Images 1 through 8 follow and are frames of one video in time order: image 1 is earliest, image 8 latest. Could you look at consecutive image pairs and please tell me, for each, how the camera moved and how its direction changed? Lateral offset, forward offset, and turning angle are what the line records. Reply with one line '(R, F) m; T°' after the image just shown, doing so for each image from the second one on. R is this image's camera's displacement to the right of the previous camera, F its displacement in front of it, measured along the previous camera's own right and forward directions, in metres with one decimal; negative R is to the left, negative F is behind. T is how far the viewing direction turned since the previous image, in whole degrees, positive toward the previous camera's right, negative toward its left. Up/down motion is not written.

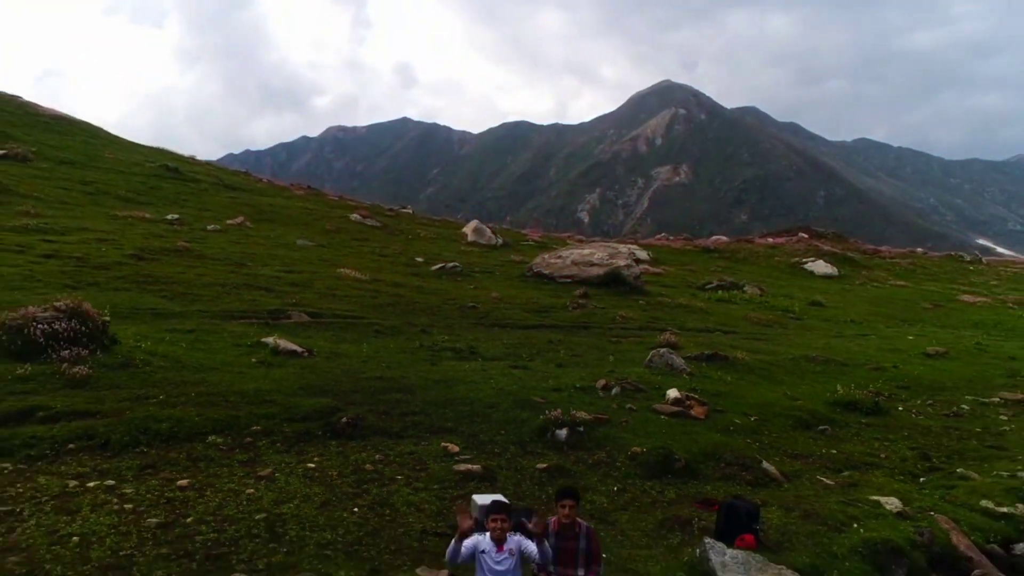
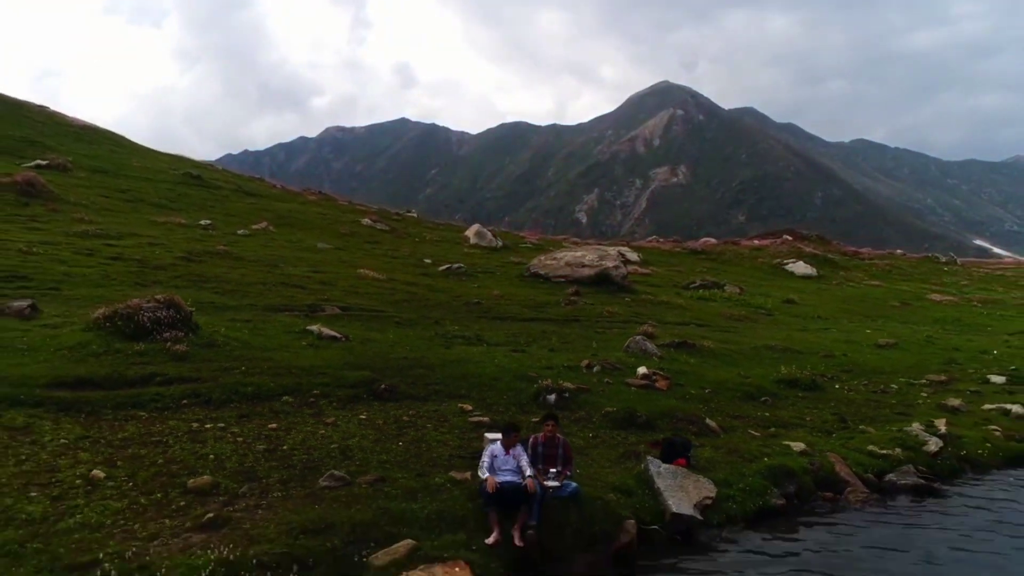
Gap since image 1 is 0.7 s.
(-0.1, -5.0) m; 0°
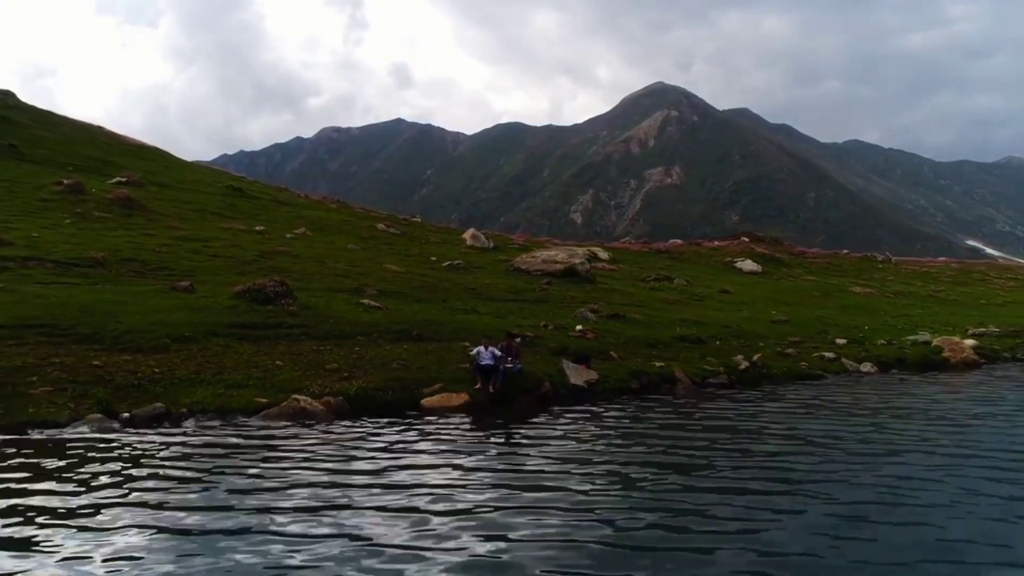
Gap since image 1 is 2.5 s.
(+0.7, -14.3) m; 0°
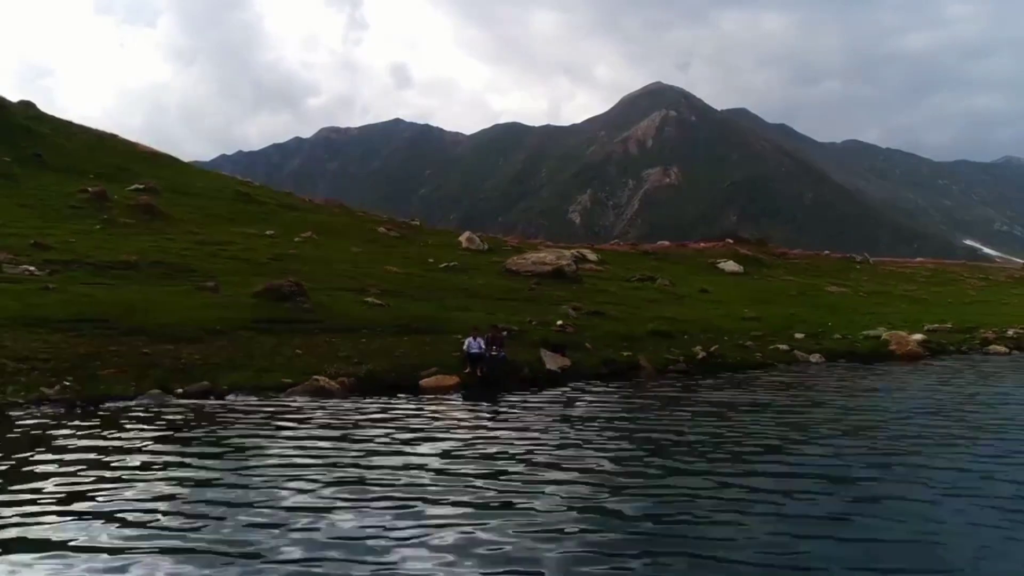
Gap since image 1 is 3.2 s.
(+0.6, -5.1) m; 0°
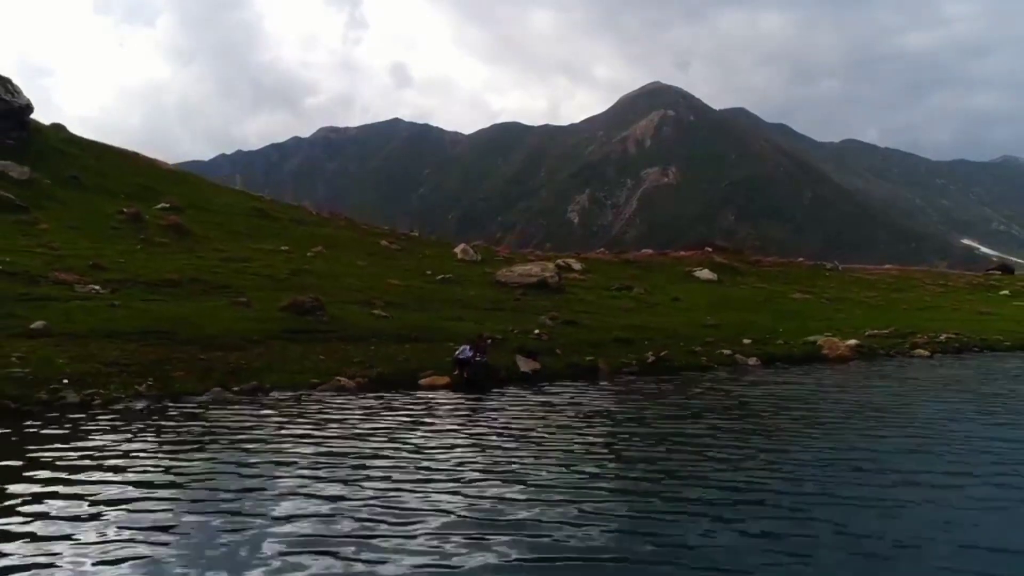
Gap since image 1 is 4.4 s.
(+1.1, -8.5) m; 0°
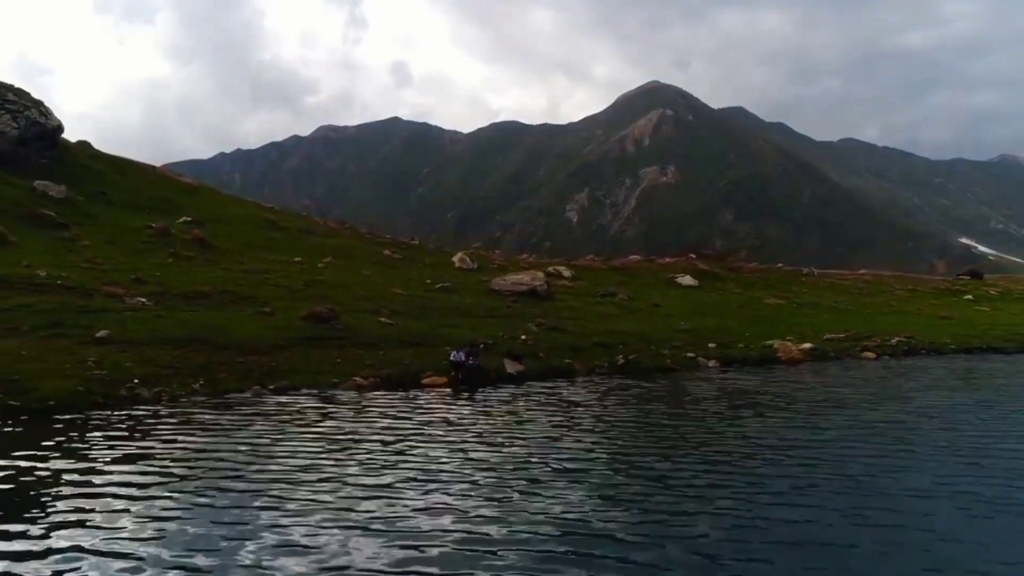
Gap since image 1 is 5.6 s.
(+0.8, -7.8) m; 0°
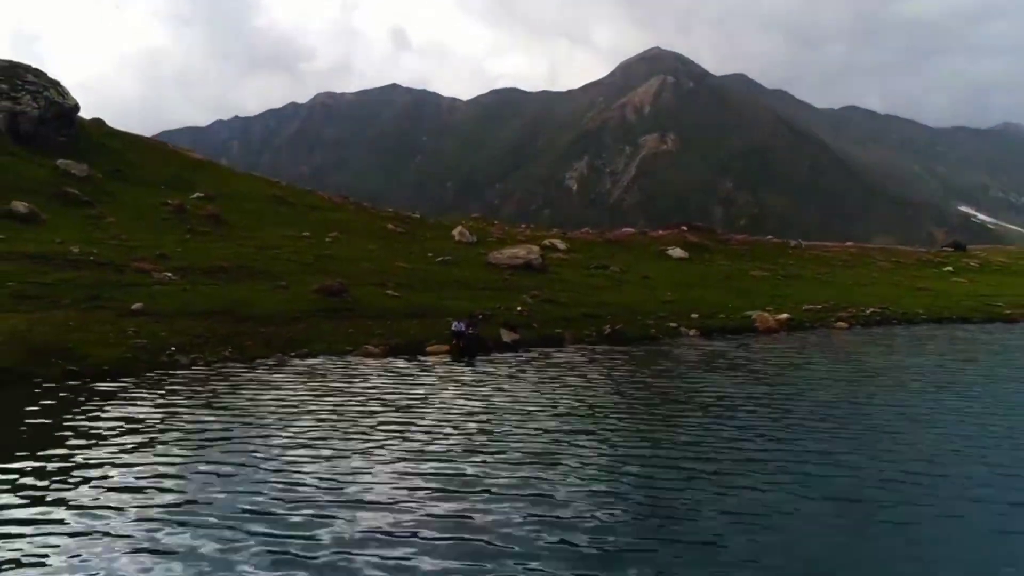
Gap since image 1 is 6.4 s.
(+0.3, -5.1) m; 0°
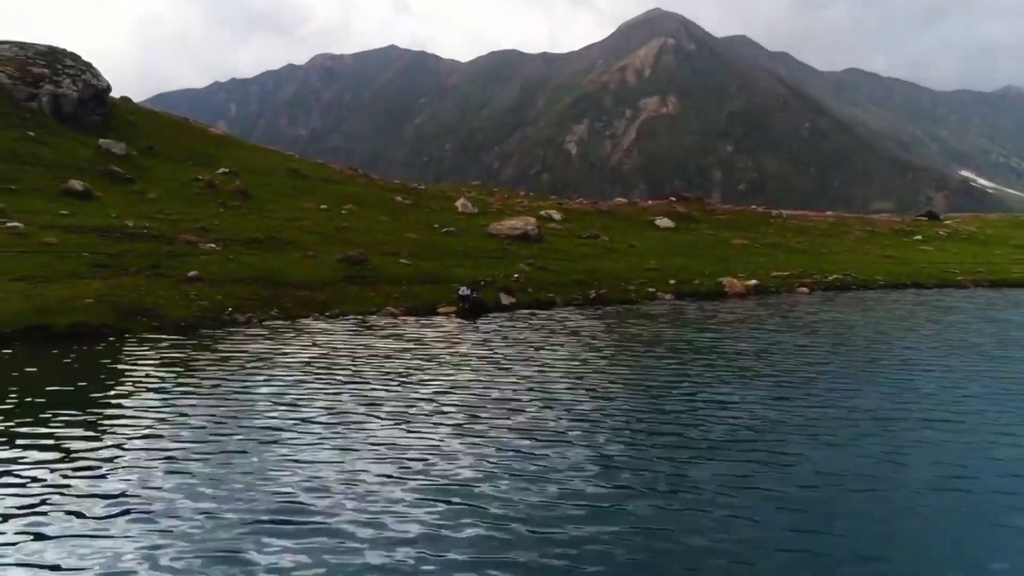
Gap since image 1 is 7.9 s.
(+0.1, -9.6) m; 0°
